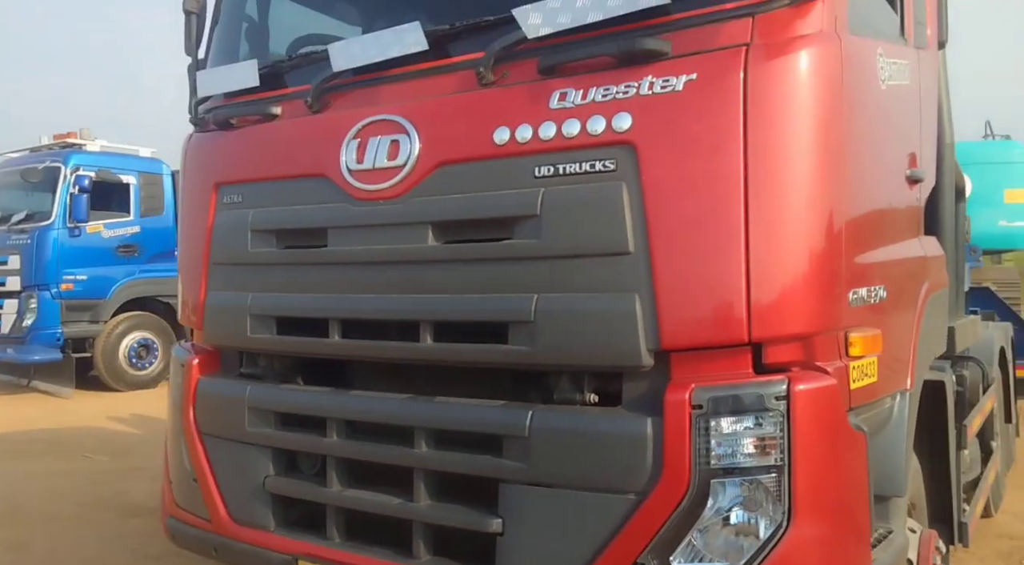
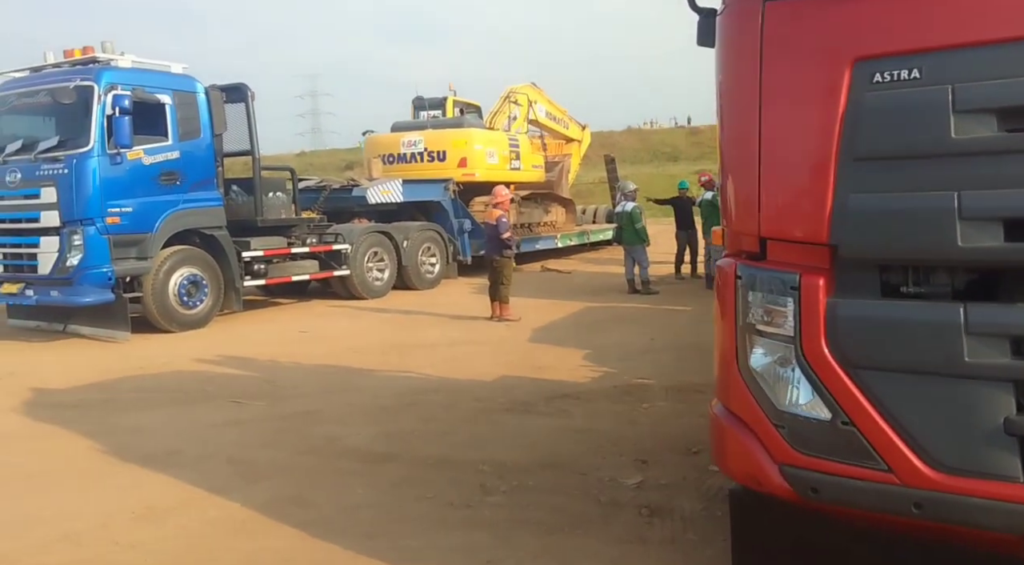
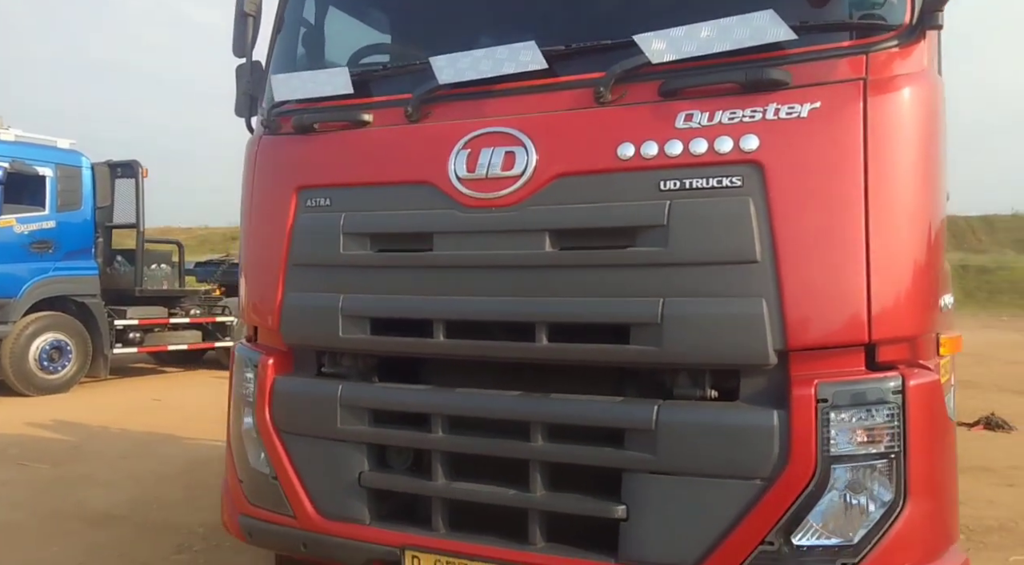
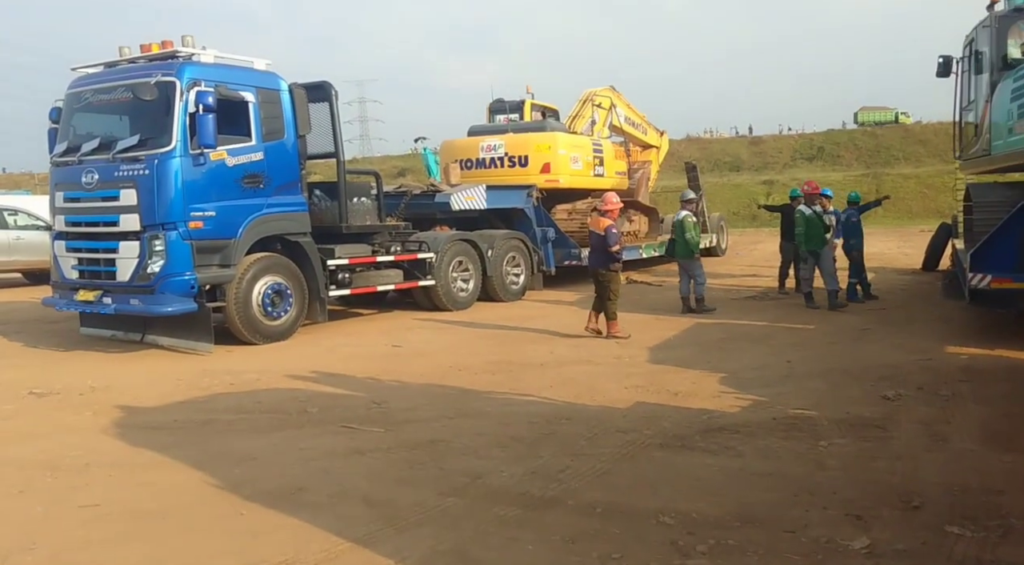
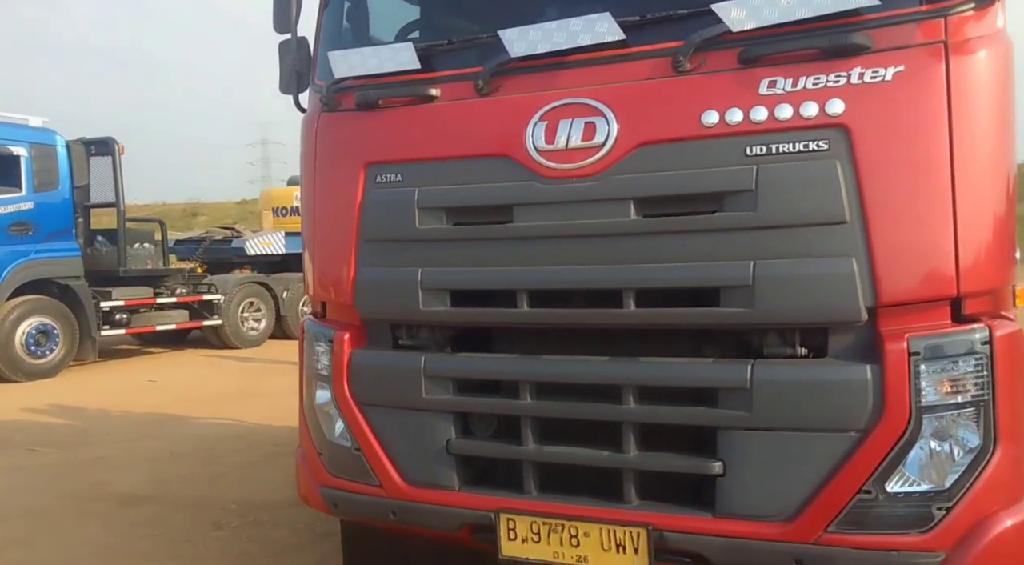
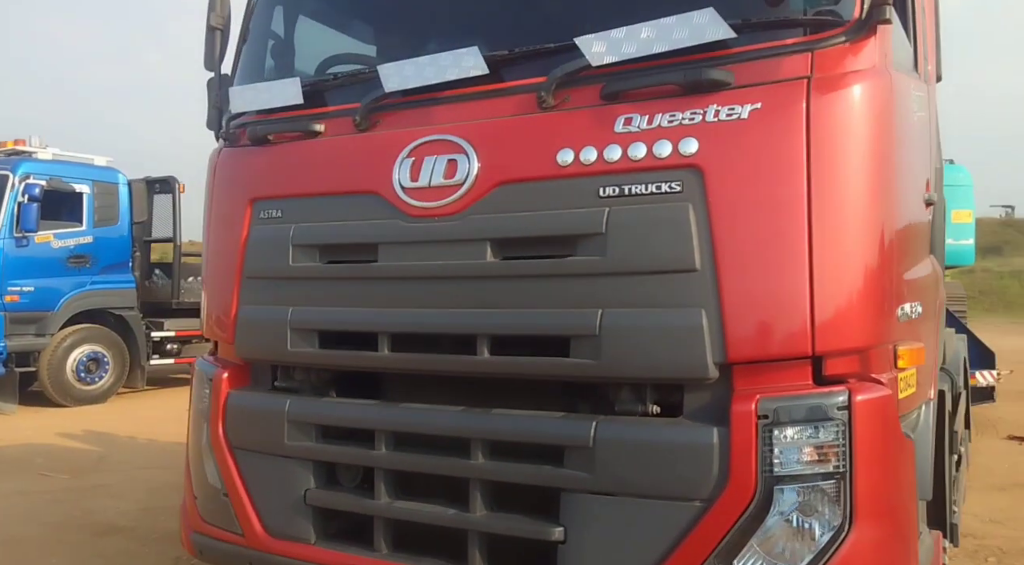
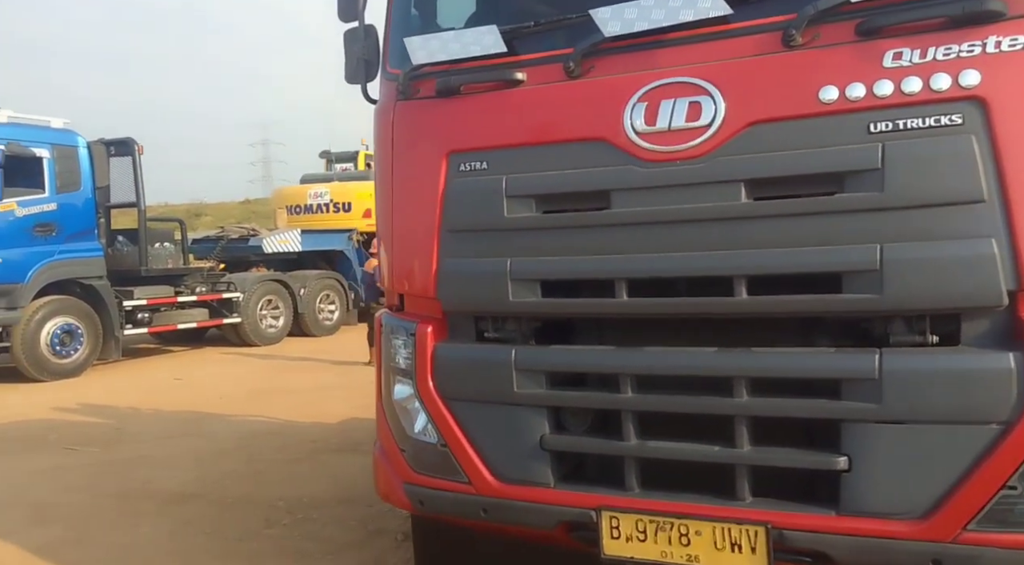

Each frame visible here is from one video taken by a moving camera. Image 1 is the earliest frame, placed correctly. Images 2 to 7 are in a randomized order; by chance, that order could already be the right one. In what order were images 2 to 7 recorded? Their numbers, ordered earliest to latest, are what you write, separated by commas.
6, 3, 5, 7, 2, 4
